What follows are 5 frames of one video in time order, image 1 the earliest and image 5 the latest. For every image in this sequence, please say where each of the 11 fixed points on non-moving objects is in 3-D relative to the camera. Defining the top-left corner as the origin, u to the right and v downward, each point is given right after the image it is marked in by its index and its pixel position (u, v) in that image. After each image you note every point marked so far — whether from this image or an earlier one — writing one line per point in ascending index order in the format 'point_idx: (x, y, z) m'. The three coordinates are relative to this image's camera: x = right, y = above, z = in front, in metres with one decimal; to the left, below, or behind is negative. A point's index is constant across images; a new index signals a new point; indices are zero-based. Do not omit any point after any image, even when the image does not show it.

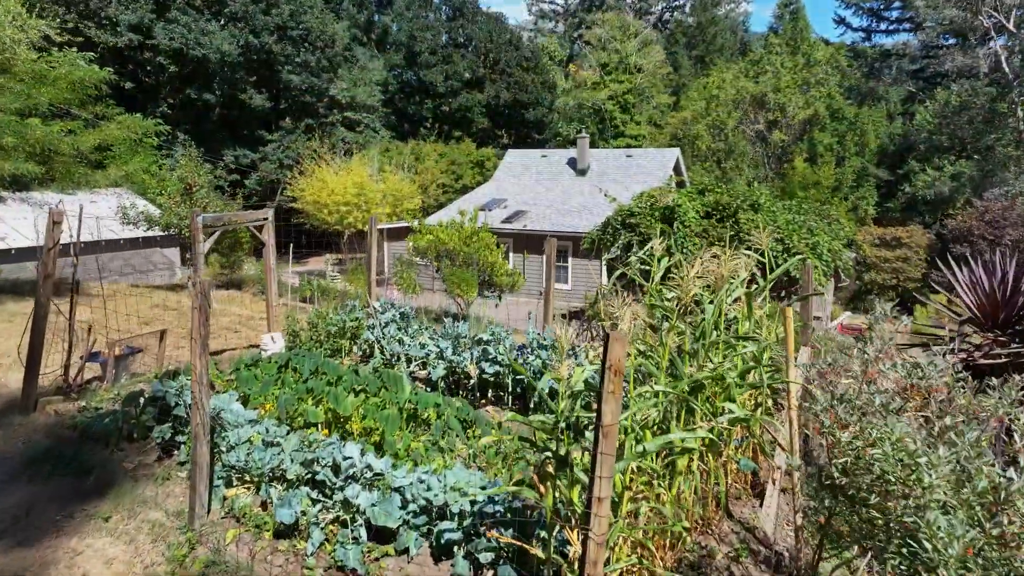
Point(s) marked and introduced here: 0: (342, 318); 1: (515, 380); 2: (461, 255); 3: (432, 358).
0: (-1.3, -0.2, +6.2) m
1: (0.0, -0.6, +5.0) m
2: (-0.6, +0.4, +10.0) m
3: (-0.5, -0.5, +5.3) m
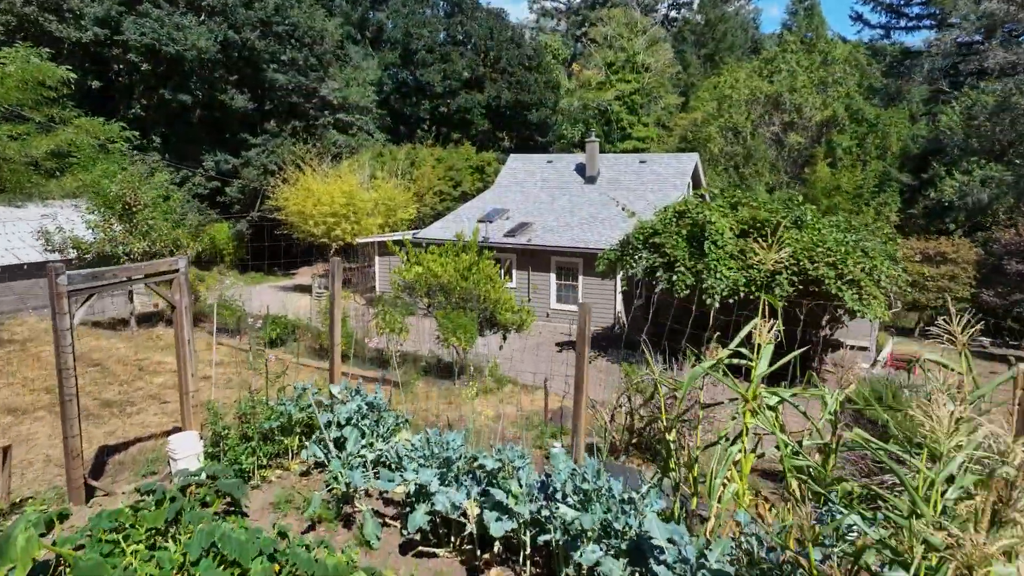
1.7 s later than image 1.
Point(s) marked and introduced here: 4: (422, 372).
0: (-1.3, -0.7, +4.4) m
1: (+0.1, -1.0, +3.2) m
2: (-0.6, 0.0, +8.2) m
3: (-0.5, -0.9, +3.5) m
4: (-0.9, -0.9, +7.8) m
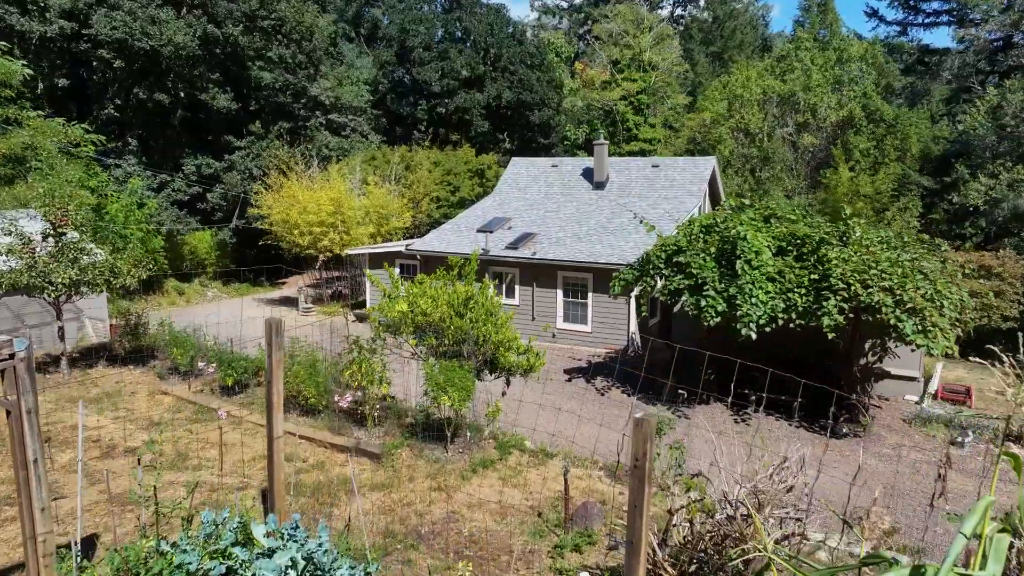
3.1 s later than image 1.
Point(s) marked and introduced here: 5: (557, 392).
0: (-1.2, -1.0, +2.9) m
1: (+0.1, -1.3, +1.8) m
2: (-0.5, -0.4, +6.7) m
3: (-0.4, -1.2, +2.0) m
4: (-0.9, -1.2, +6.4) m
5: (+0.6, -1.6, +11.3) m
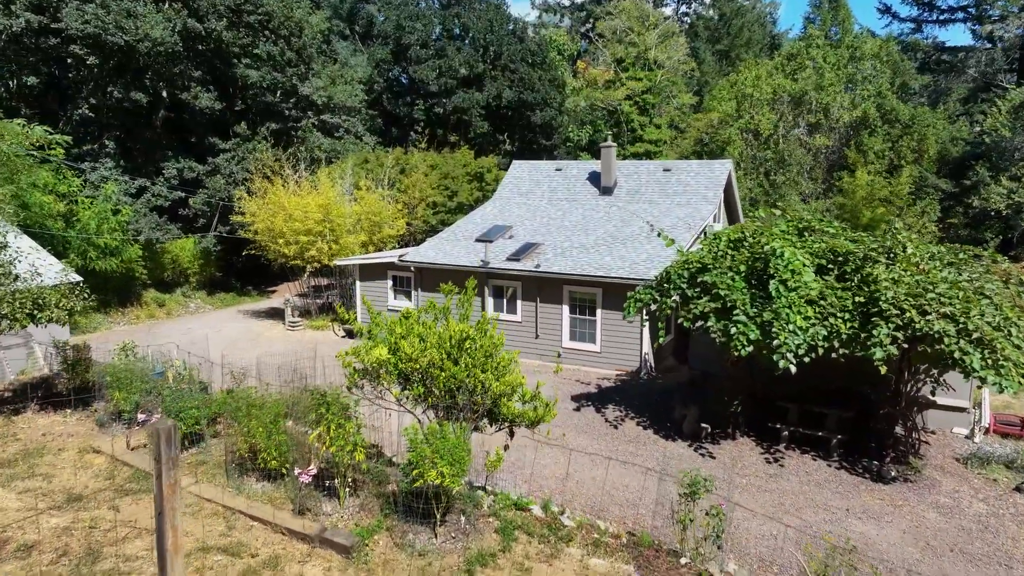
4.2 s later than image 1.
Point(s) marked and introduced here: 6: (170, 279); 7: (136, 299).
0: (-1.2, -1.3, +1.7) m
1: (+0.2, -1.6, +0.5) m
2: (-0.5, -0.6, +5.5) m
3: (-0.4, -1.5, +0.8) m
4: (-0.8, -1.5, +5.2) m
5: (+0.7, -1.8, +10.1) m
6: (-8.7, +0.2, +19.9) m
7: (-8.8, -0.3, +18.4) m
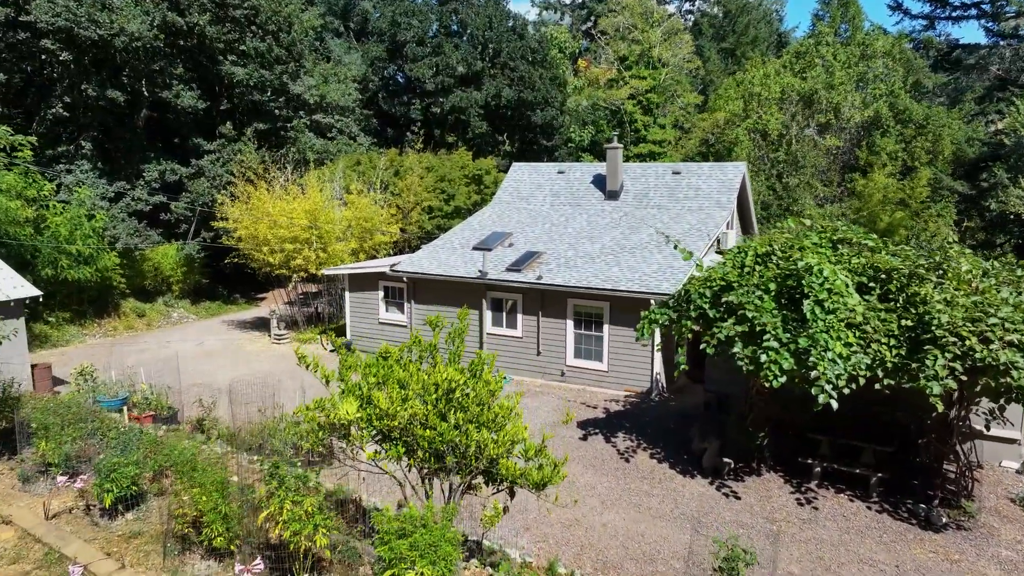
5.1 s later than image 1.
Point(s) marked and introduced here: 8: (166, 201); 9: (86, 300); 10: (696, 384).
0: (-1.2, -1.5, +0.7) m
1: (+0.2, -1.8, -0.5) m
2: (-0.5, -0.9, +4.5) m
3: (-0.4, -1.7, -0.2) m
4: (-0.8, -1.7, +4.1) m
5: (+0.7, -2.1, +9.1) m
6: (-8.7, 0.0, +18.9) m
7: (-8.8, -0.5, +17.4) m
8: (-8.4, +2.1, +19.0) m
9: (-9.1, -0.3, +16.8) m
10: (+2.9, -1.5, +12.4) m
